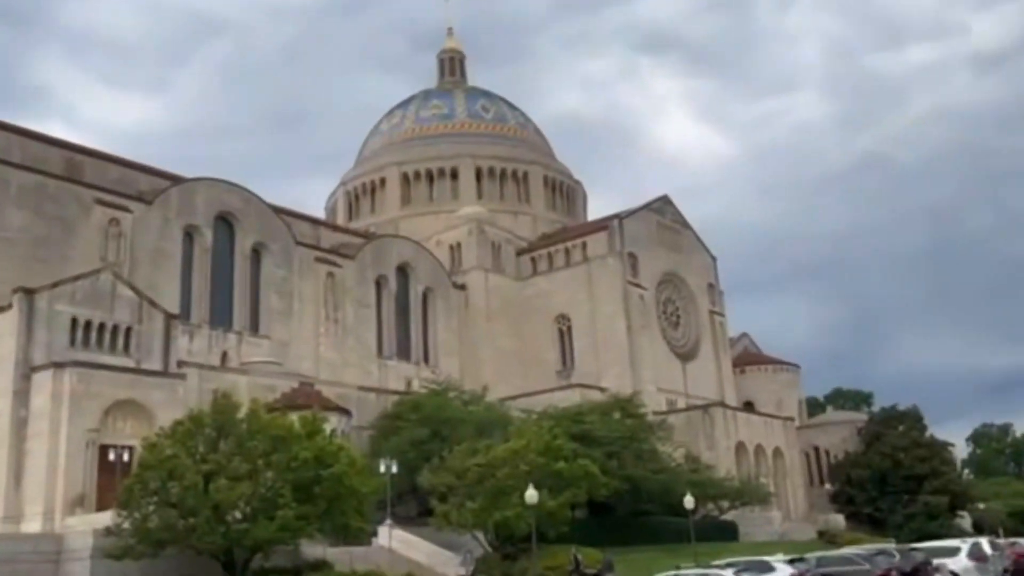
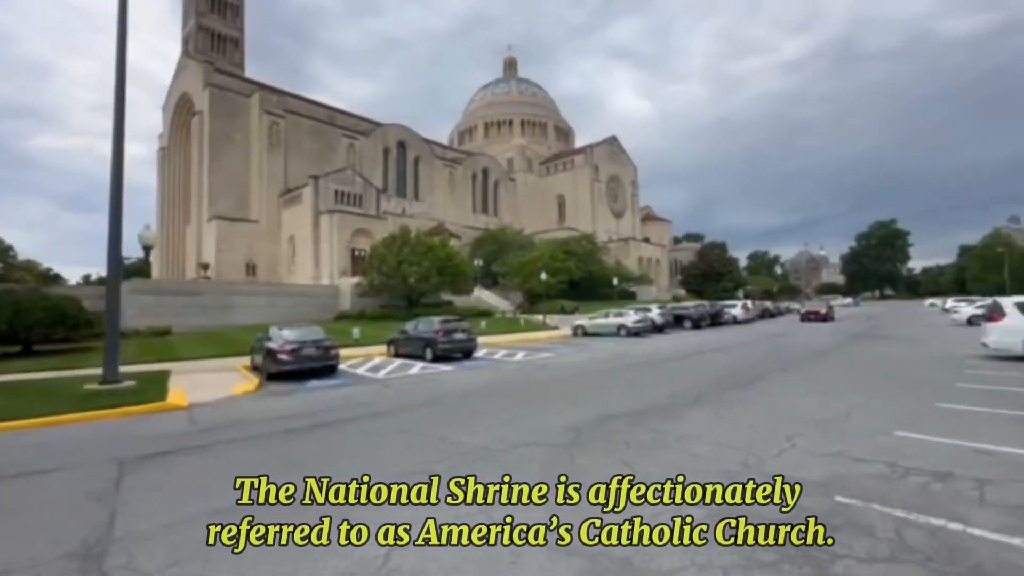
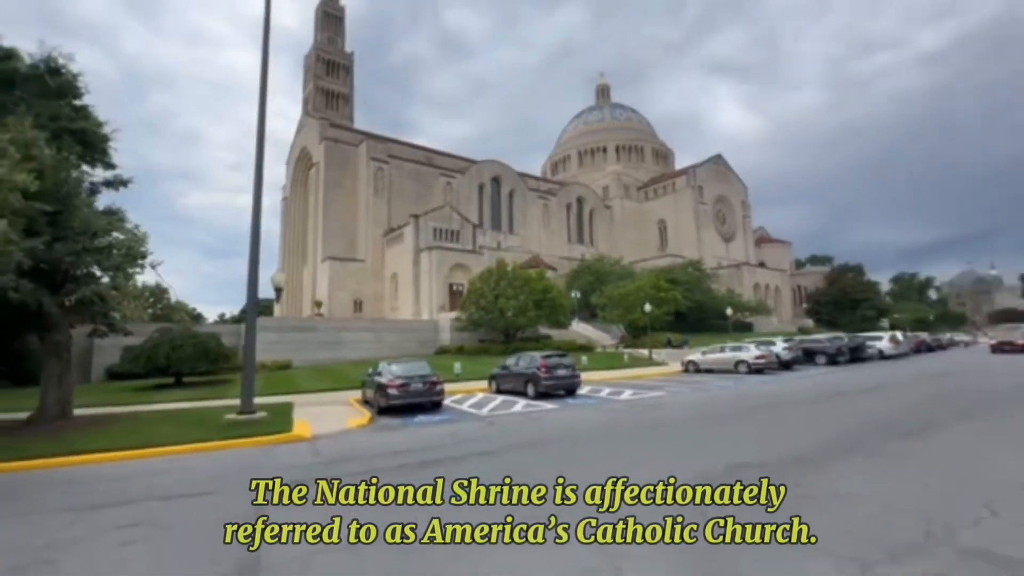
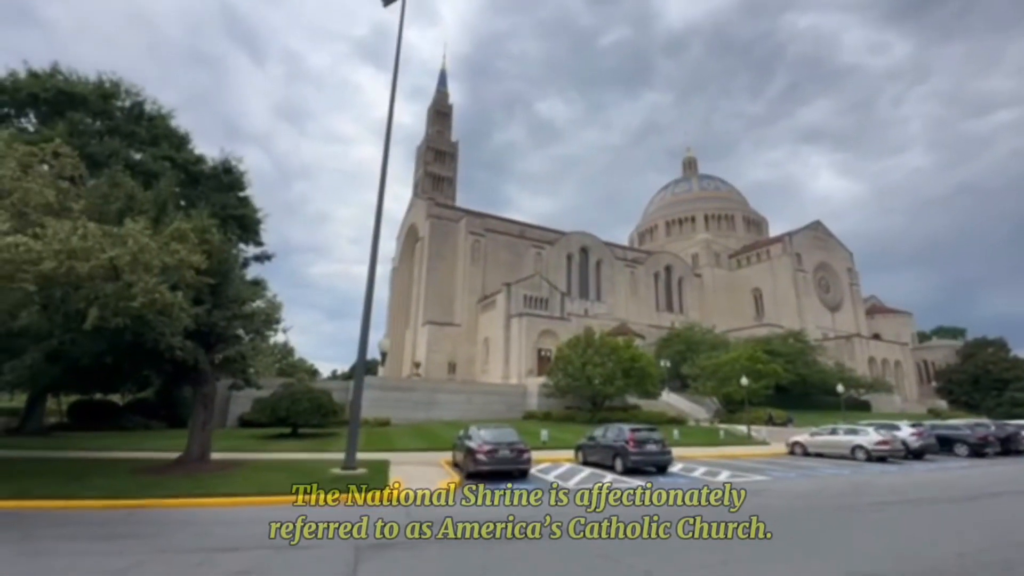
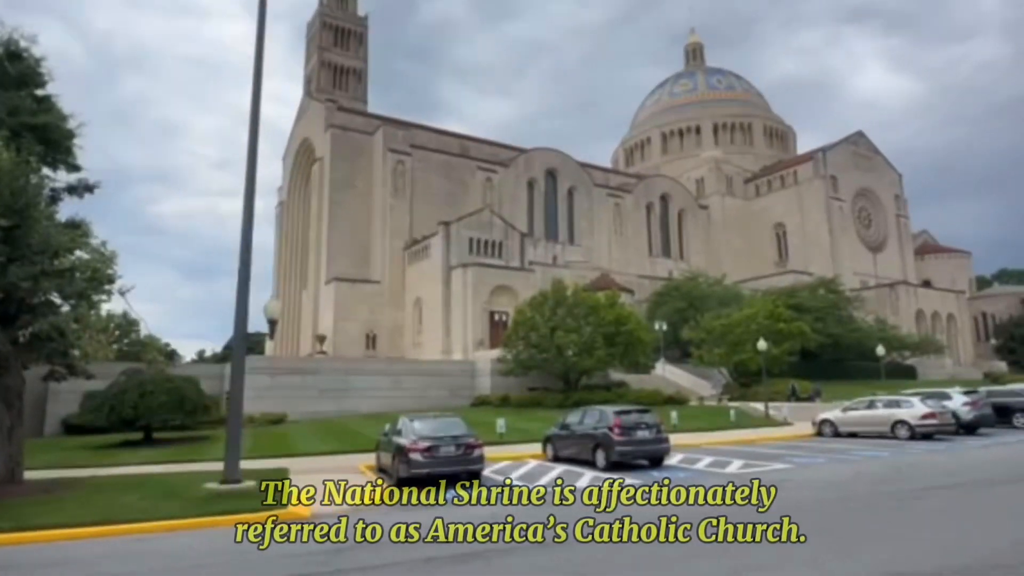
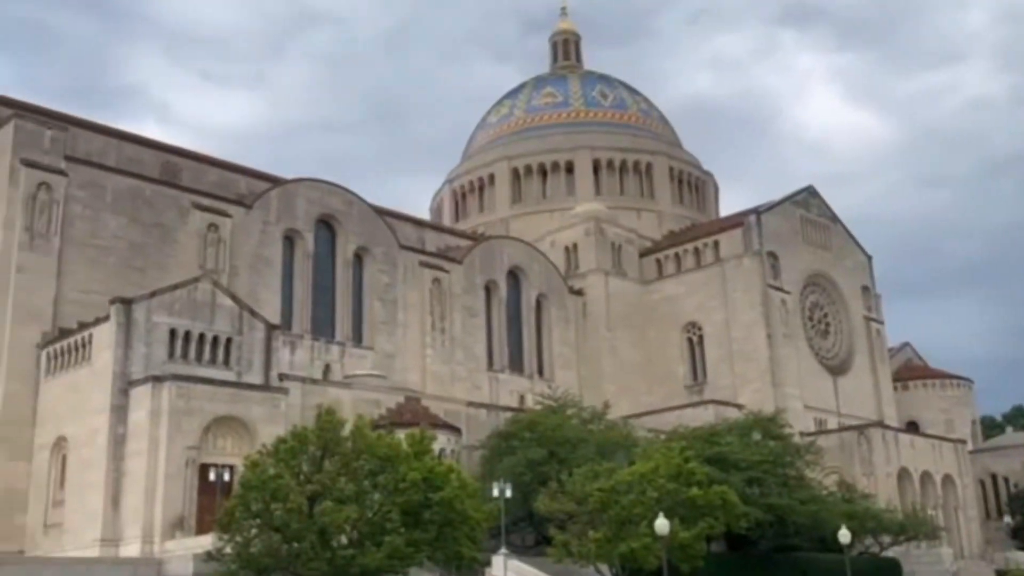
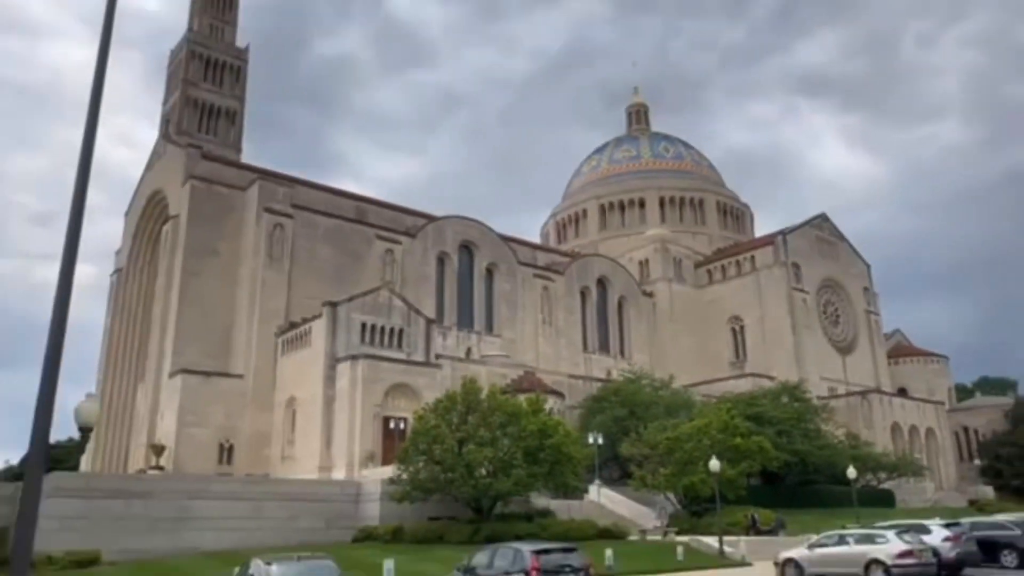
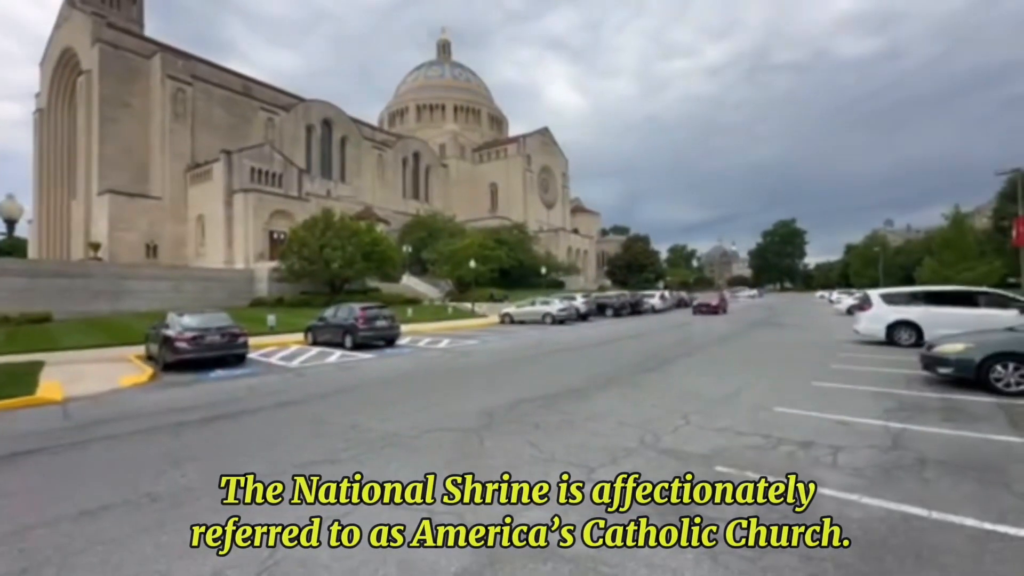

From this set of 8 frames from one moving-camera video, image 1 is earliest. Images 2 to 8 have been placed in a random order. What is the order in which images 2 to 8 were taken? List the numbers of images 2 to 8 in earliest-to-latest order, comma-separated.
6, 7, 4, 5, 3, 2, 8
